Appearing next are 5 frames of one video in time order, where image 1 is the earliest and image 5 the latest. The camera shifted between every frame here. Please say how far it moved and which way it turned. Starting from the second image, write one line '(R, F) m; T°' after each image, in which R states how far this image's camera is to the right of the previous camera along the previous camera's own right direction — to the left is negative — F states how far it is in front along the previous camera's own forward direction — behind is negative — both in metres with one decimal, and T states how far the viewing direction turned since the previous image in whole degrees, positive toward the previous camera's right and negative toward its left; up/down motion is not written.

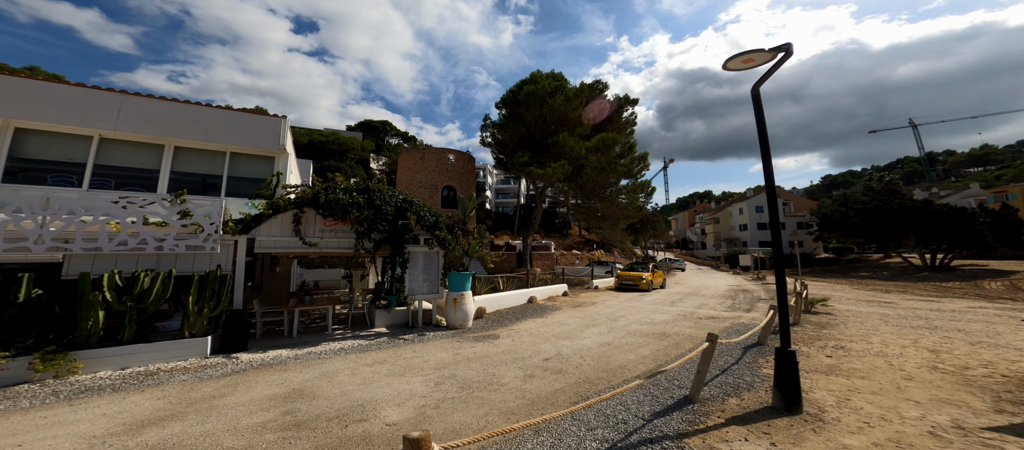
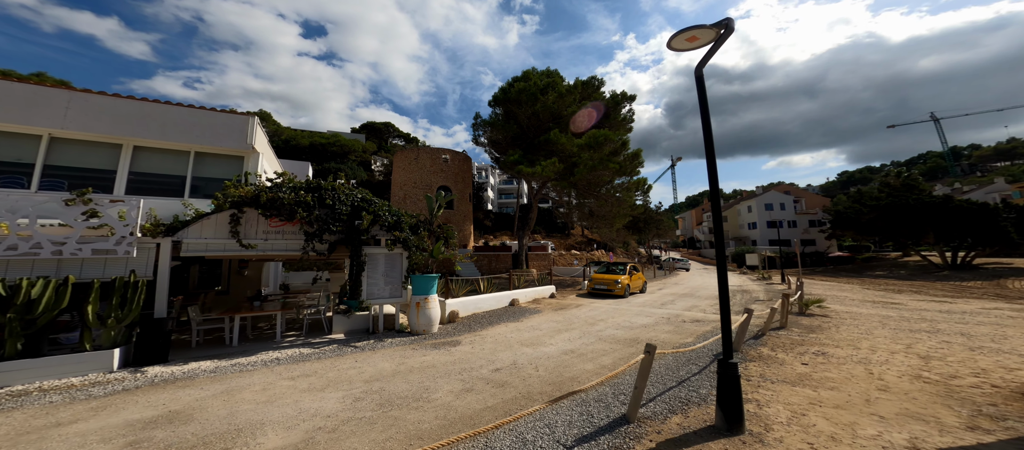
(+0.9, +0.4) m; 0°
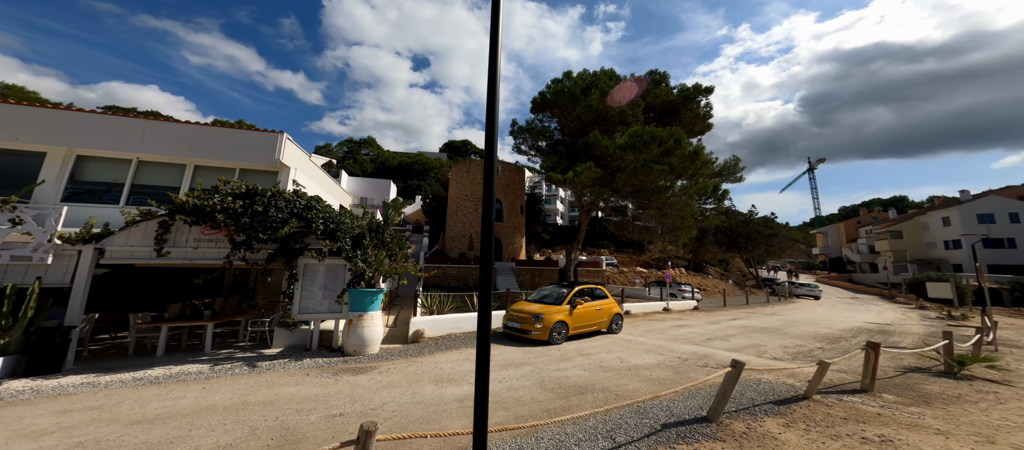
(+2.7, +1.6) m; -12°
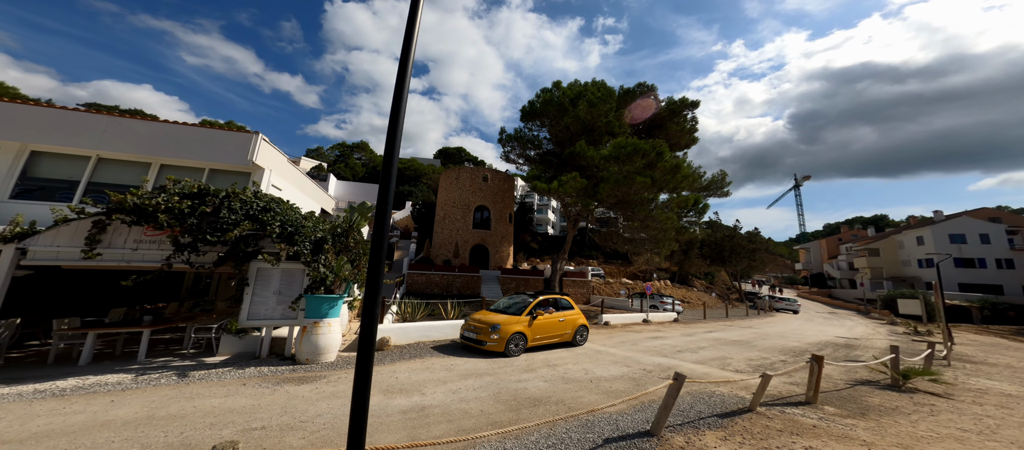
(+0.6, +0.1) m; +1°
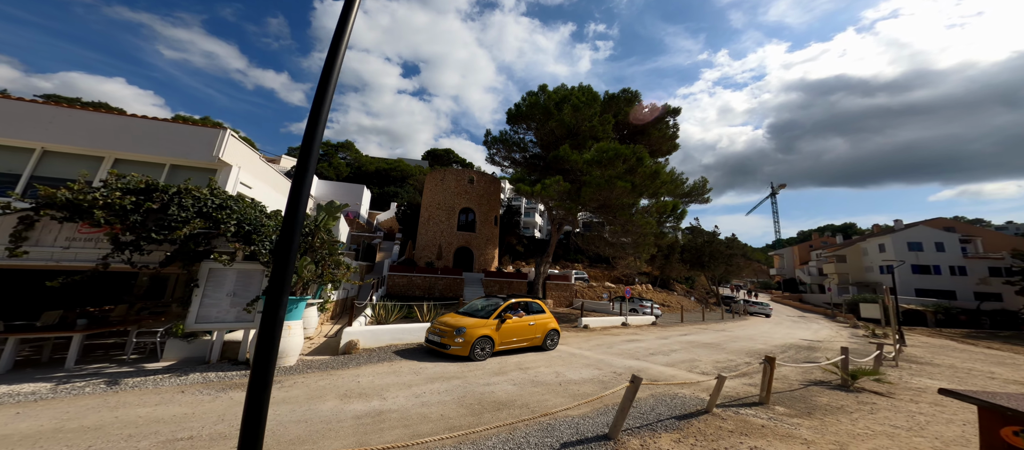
(+0.3, +0.1) m; +2°
